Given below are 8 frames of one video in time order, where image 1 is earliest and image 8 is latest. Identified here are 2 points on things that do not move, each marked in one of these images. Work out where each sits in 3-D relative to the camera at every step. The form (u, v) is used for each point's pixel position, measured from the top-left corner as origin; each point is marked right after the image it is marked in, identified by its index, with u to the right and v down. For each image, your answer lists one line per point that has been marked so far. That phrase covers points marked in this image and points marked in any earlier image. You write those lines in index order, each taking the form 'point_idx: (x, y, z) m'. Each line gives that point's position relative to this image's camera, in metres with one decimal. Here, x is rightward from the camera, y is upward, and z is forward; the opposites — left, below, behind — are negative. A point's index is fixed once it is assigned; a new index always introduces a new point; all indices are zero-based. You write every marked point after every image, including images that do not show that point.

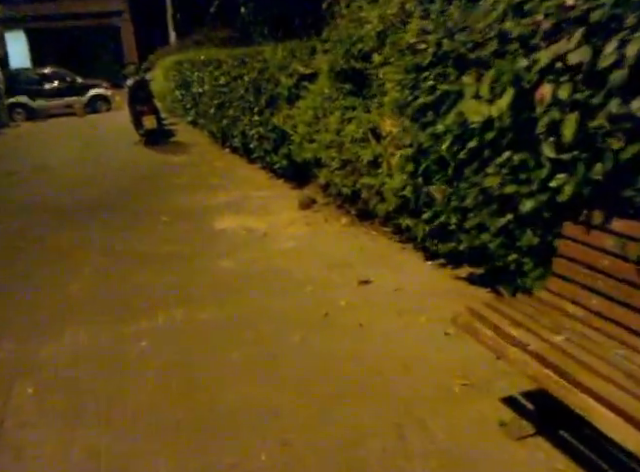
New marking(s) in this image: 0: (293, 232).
0: (-0.4, 0.0, +8.7) m
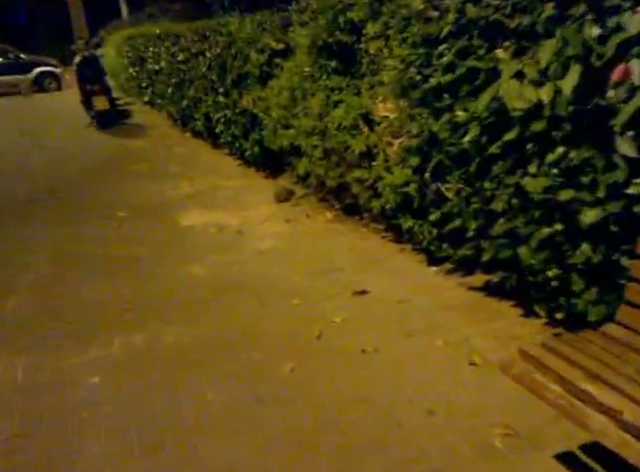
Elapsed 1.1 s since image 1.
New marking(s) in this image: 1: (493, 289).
0: (-0.6, +0.1, +7.7) m
1: (+1.4, -0.4, +5.2) m
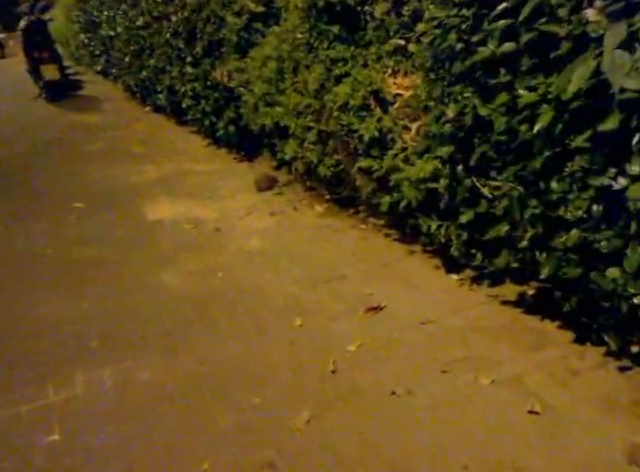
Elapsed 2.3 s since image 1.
0: (-0.7, +0.1, +6.7) m
1: (+1.4, -0.5, +4.4) m
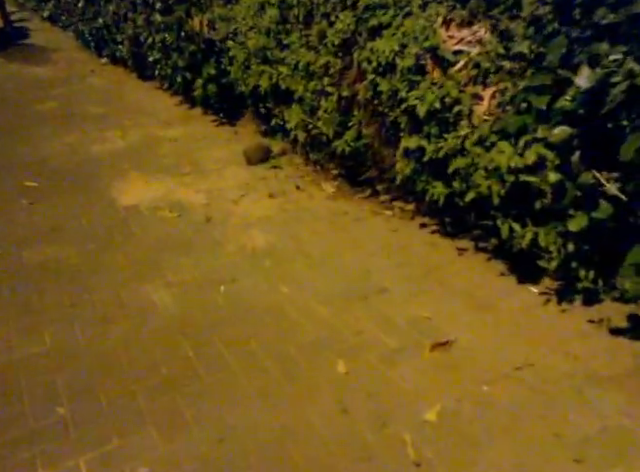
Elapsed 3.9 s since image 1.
0: (-0.6, +0.2, +5.4) m
1: (+1.7, -0.5, +3.3) m
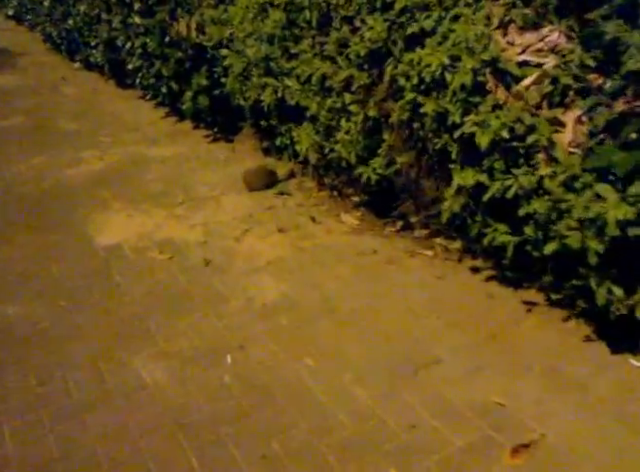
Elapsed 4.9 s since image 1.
0: (-0.4, -0.1, +4.6) m
1: (+1.9, -0.8, +2.5) m
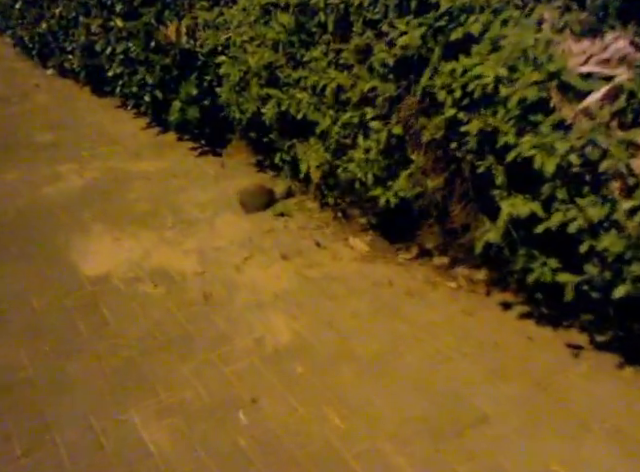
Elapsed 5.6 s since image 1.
0: (-0.4, -0.3, +4.1) m
1: (+2.1, -0.9, +2.1) m
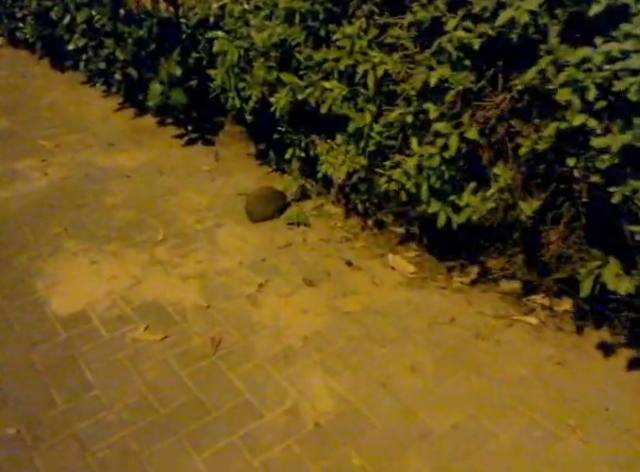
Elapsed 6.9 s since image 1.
0: (-0.2, -0.5, +3.2) m
1: (+2.4, -1.1, +1.4) m
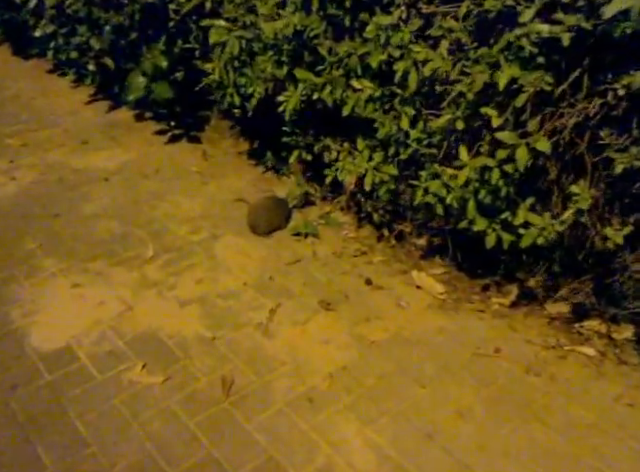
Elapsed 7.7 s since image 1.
0: (0.0, -0.6, +2.8) m
1: (+2.6, -1.2, +1.1) m
